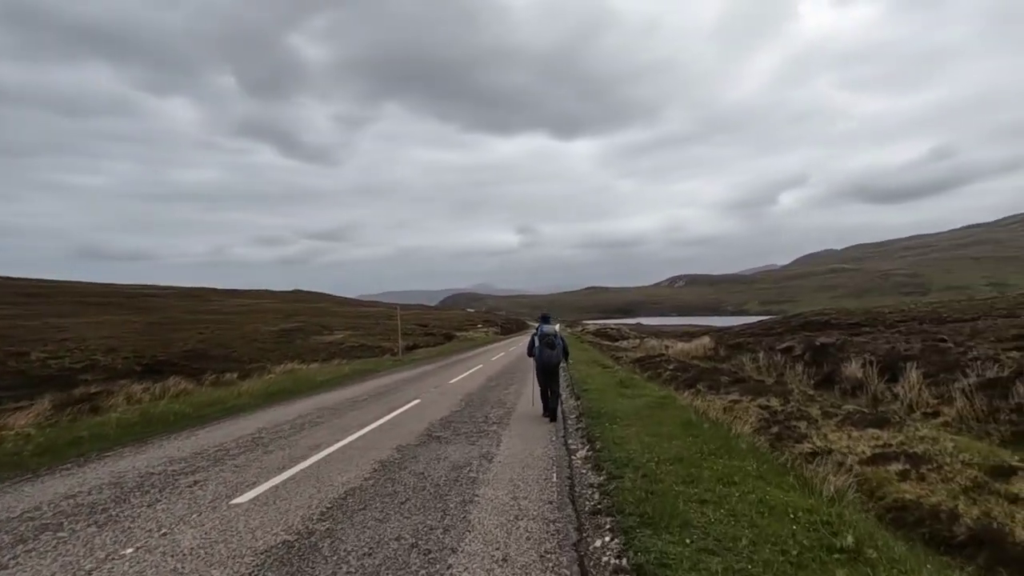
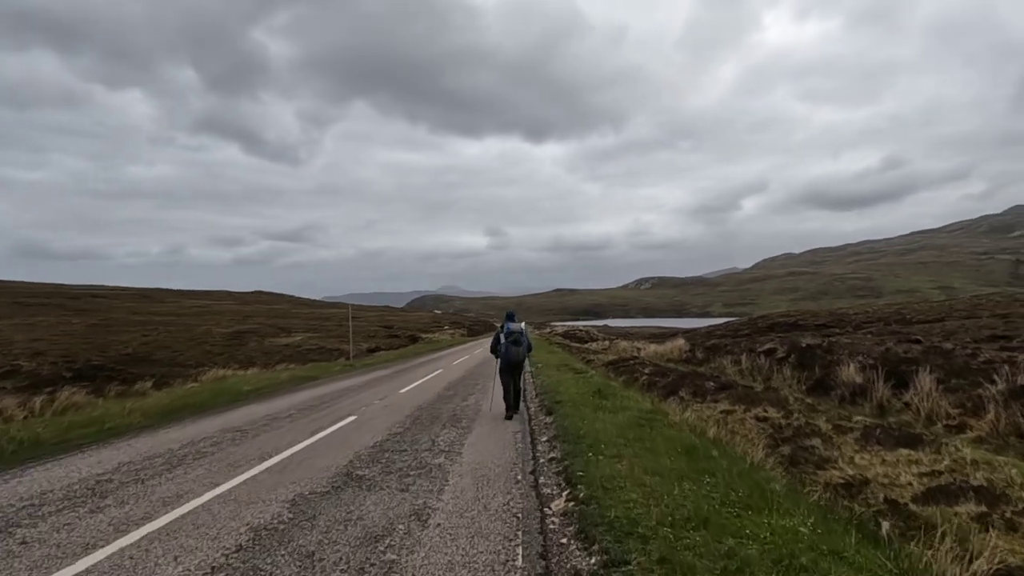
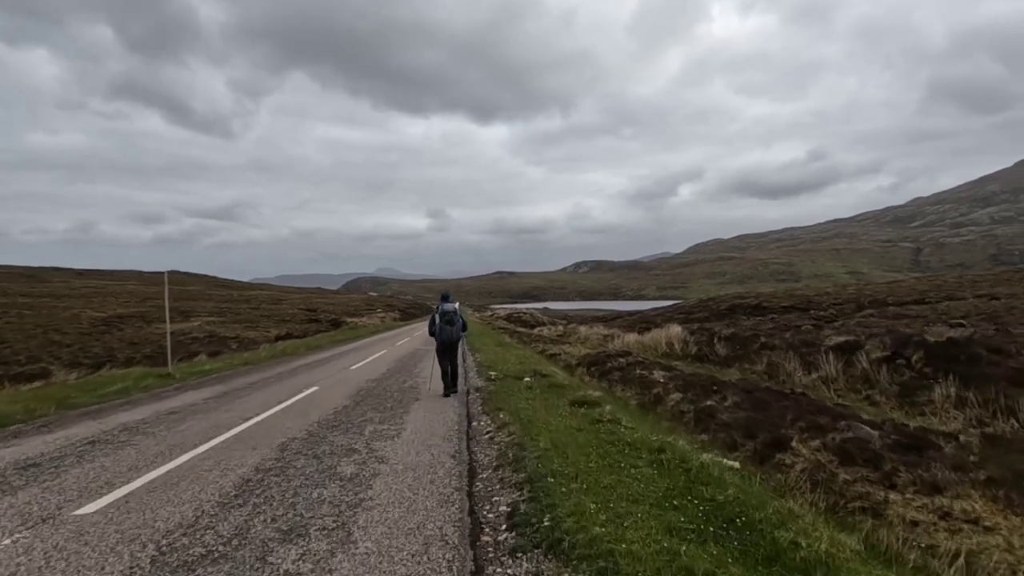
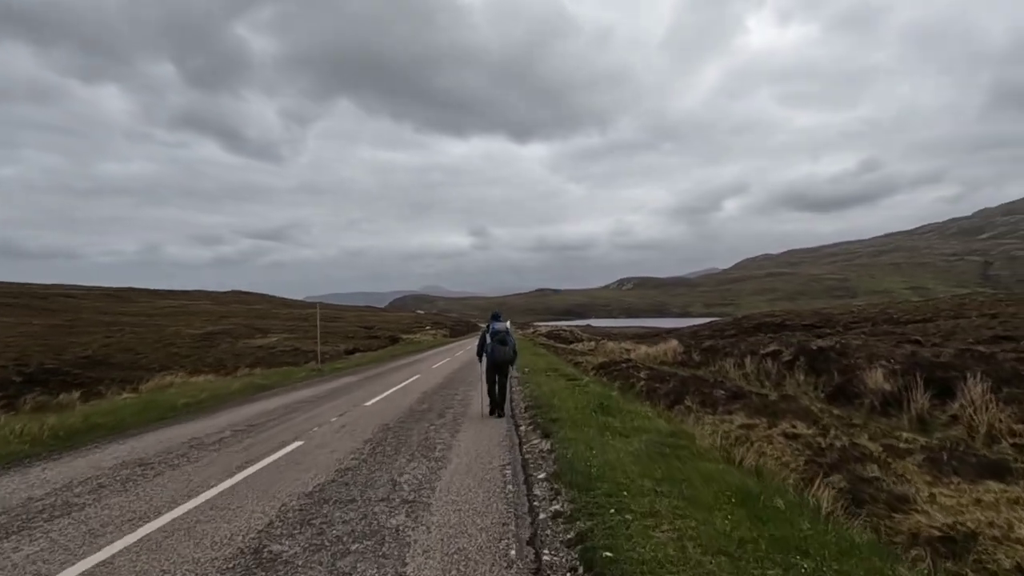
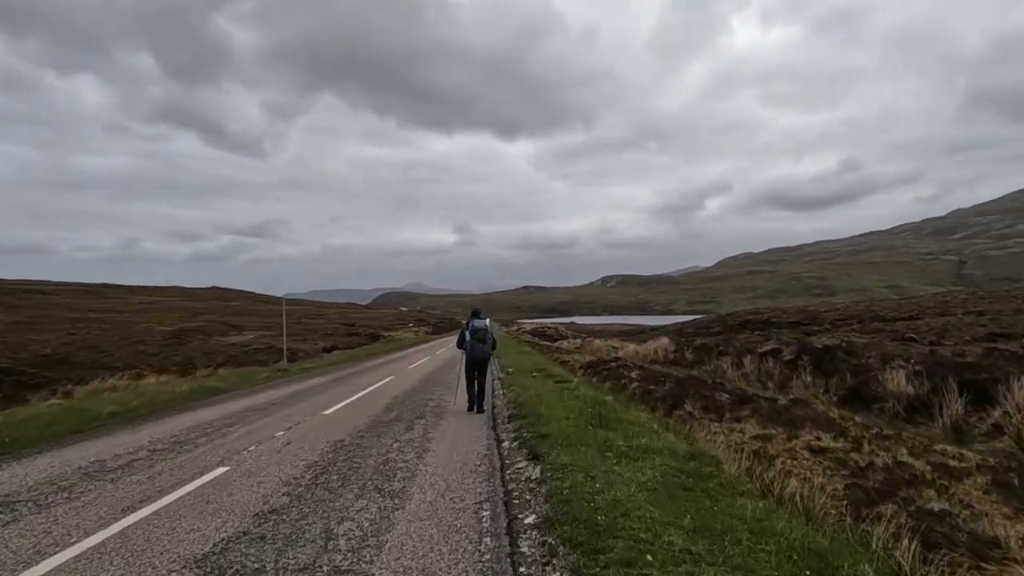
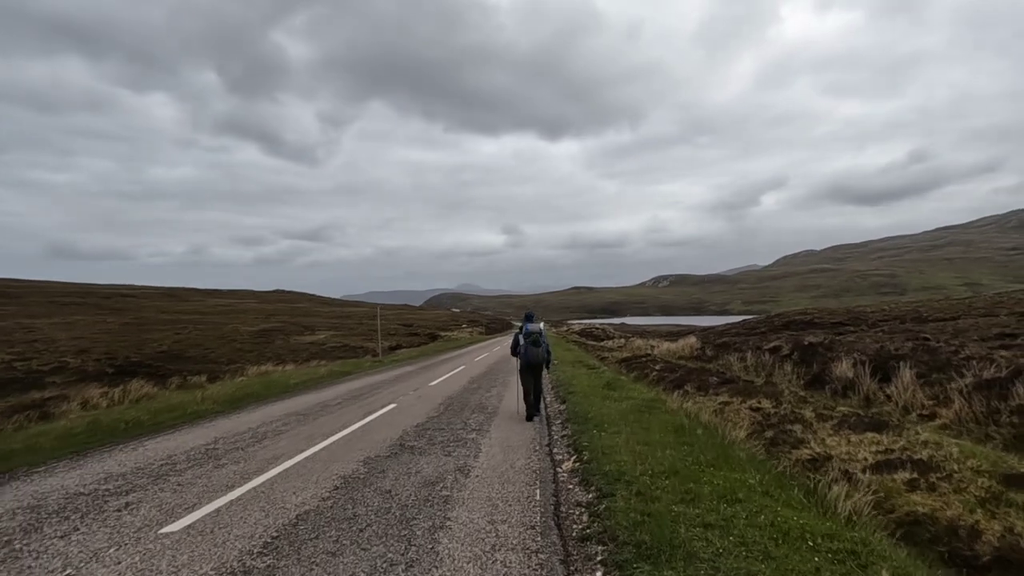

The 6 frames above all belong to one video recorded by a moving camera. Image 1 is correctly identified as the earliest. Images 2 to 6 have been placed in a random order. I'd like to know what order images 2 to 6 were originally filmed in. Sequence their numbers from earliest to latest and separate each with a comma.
6, 2, 4, 5, 3
